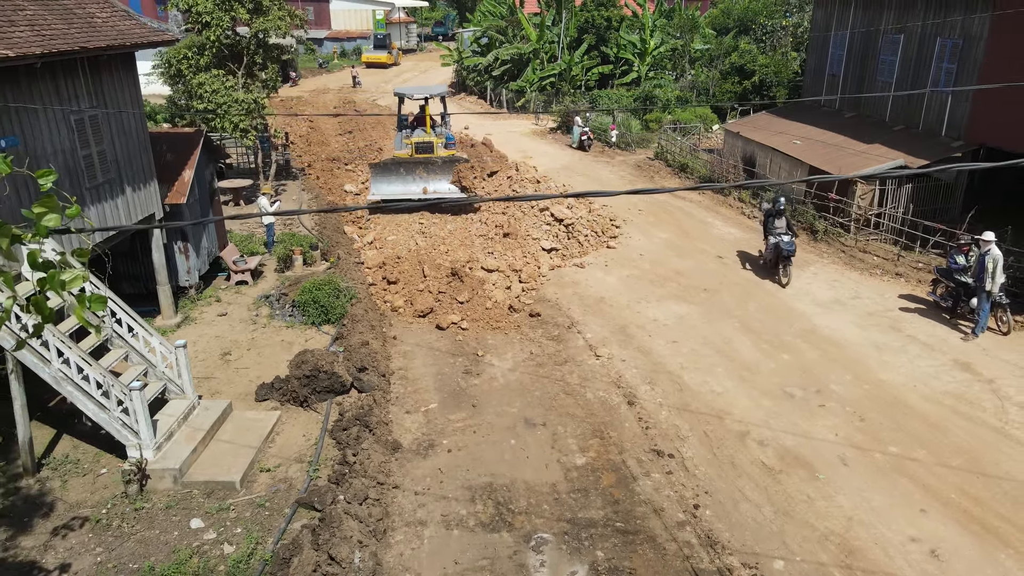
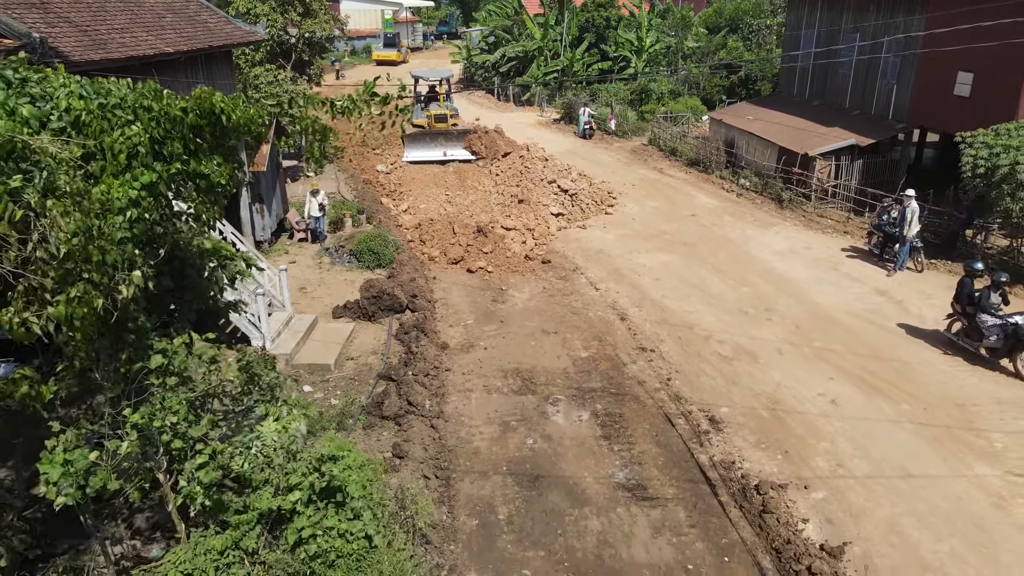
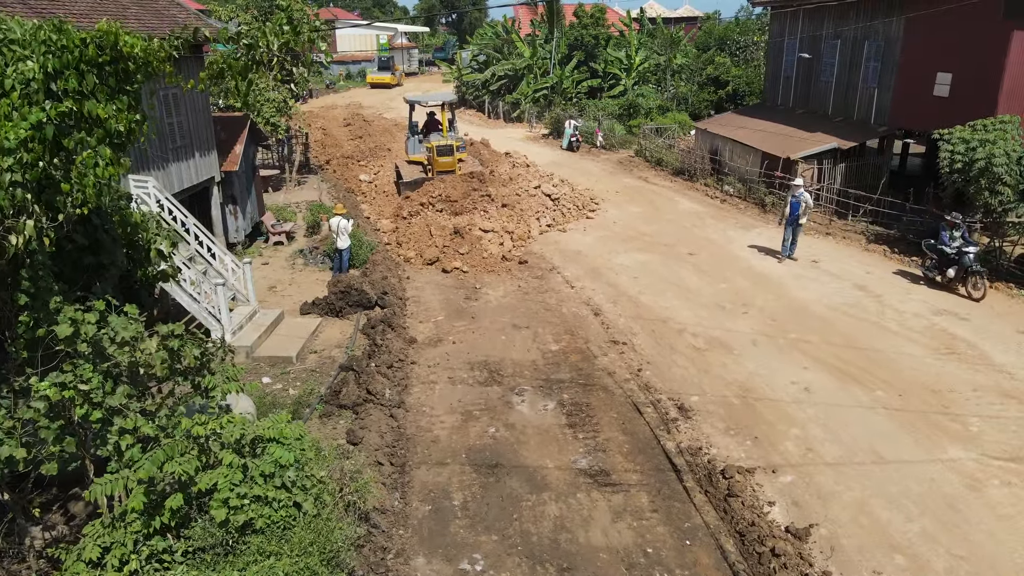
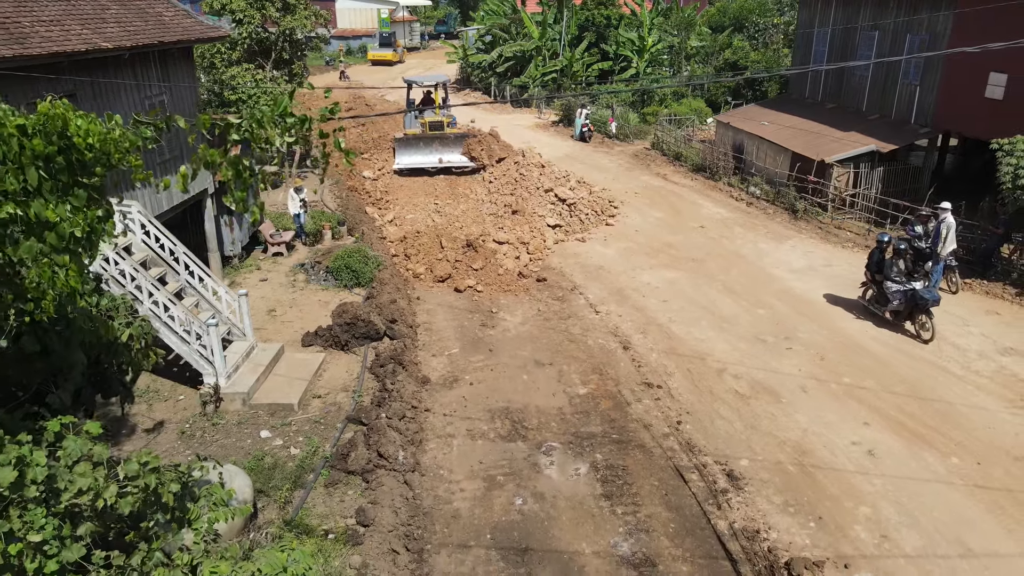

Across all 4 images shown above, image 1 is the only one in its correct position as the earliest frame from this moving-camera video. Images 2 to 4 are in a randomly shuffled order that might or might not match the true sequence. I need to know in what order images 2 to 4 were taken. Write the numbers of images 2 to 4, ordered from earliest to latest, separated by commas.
4, 2, 3
